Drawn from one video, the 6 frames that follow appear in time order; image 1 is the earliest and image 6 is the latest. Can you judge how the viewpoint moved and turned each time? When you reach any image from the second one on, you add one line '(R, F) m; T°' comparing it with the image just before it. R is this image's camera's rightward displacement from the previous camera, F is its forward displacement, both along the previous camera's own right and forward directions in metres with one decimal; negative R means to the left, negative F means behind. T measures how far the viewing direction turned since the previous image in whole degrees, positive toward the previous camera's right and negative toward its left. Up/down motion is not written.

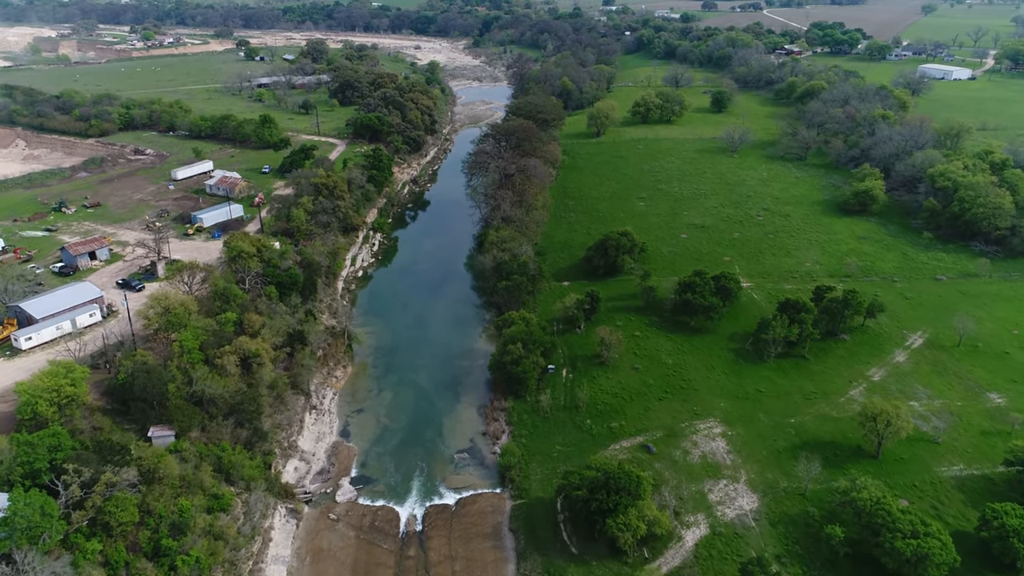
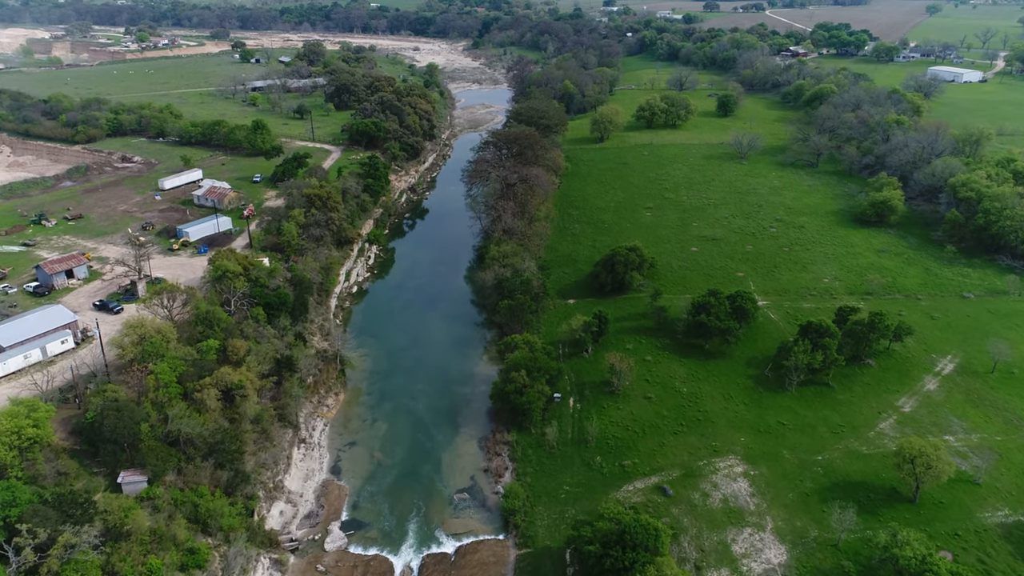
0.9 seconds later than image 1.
(-0.2, +2.6) m; 0°
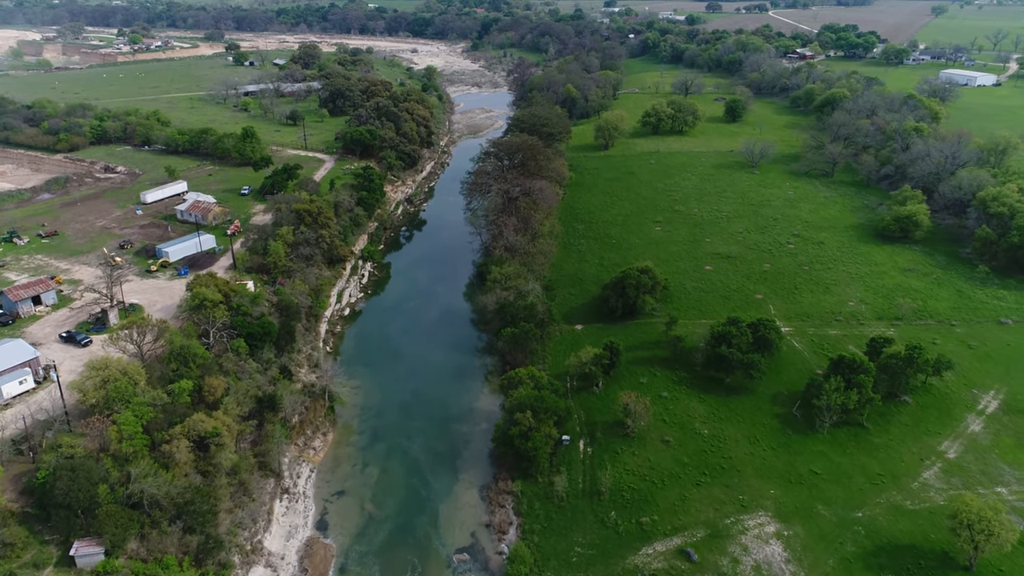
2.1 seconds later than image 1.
(-0.3, +3.2) m; 0°
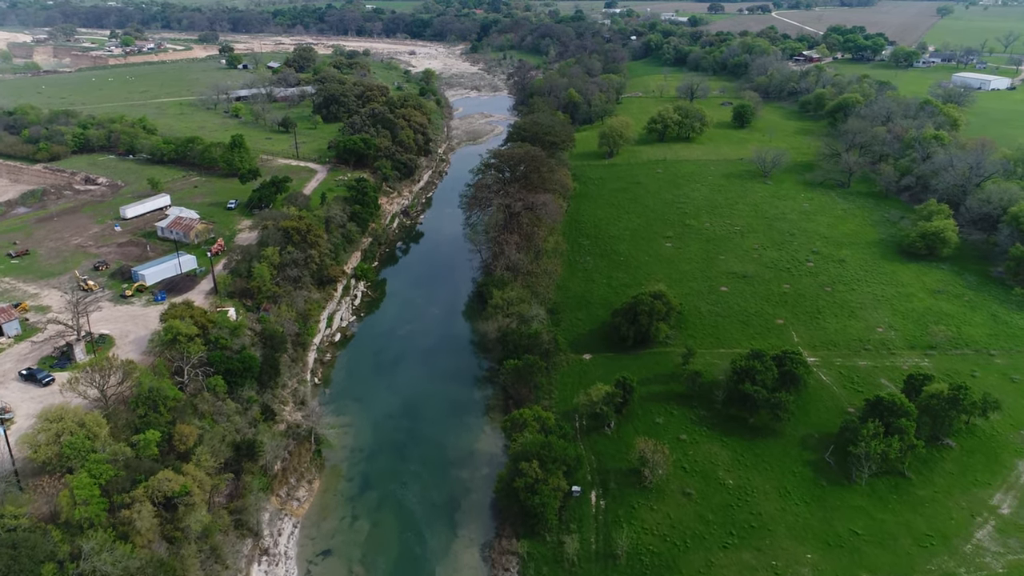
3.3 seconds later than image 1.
(-0.3, +3.2) m; 0°
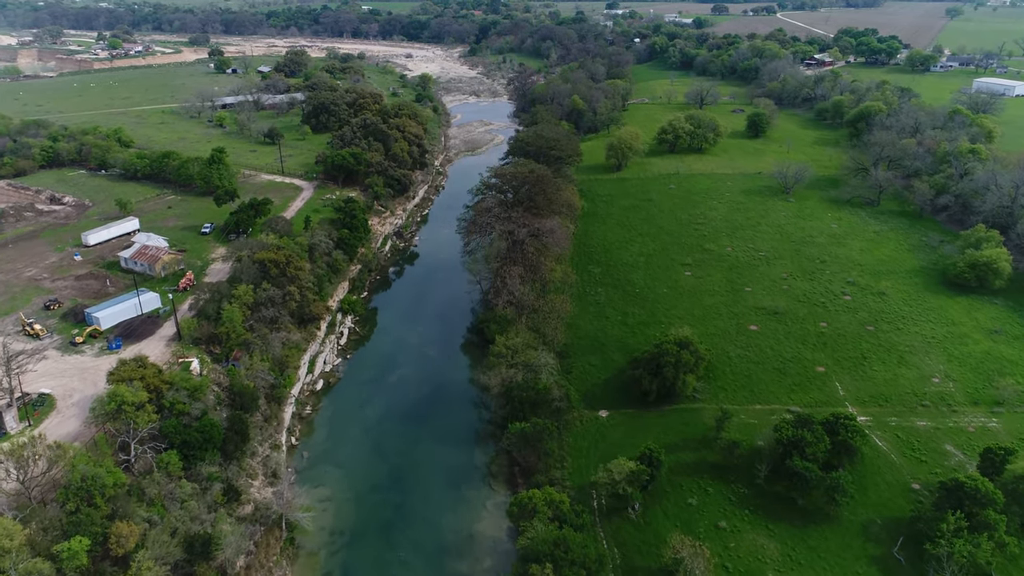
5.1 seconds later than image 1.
(-0.4, +5.1) m; 0°
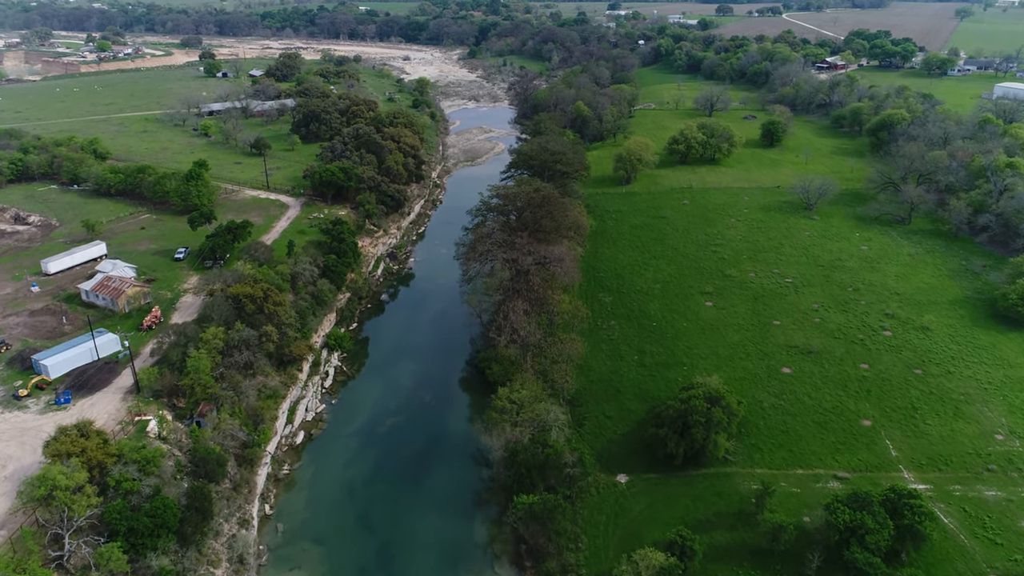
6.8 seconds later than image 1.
(-0.3, +4.5) m; 0°
